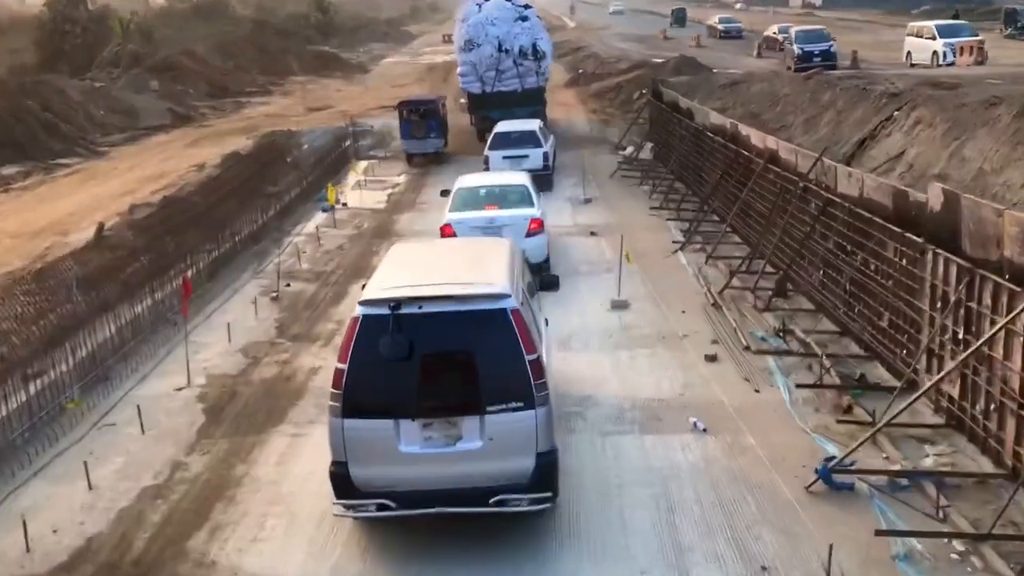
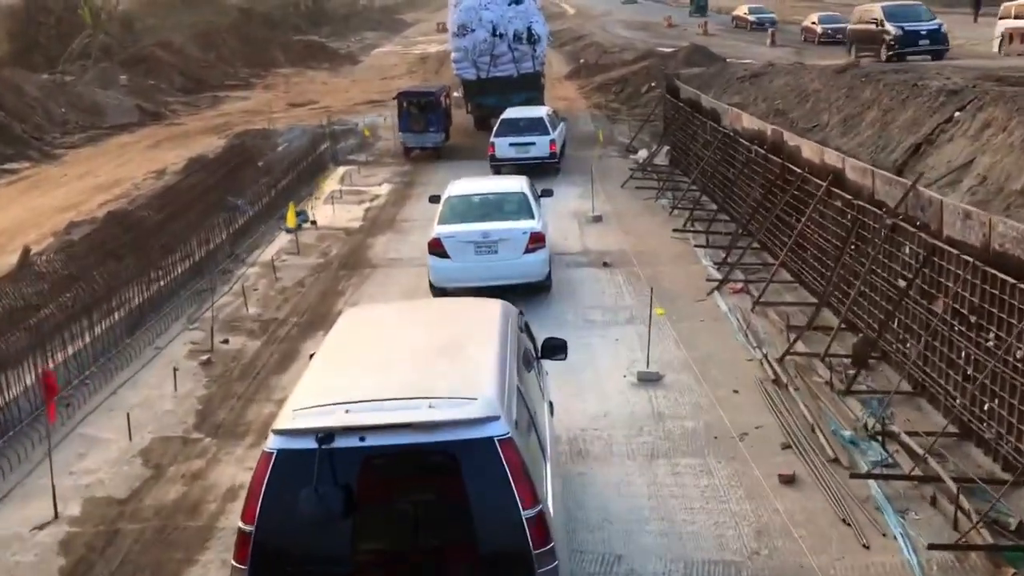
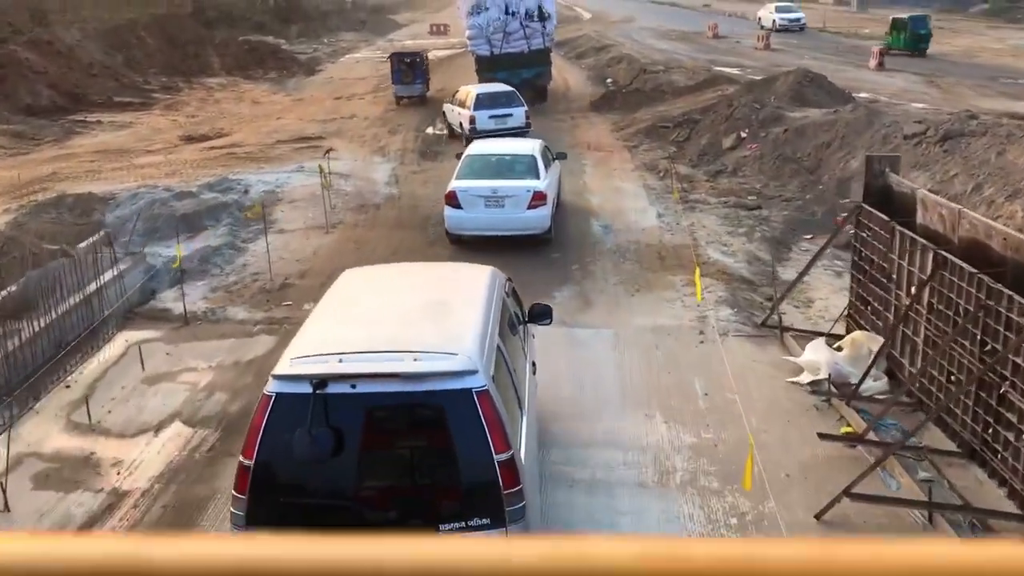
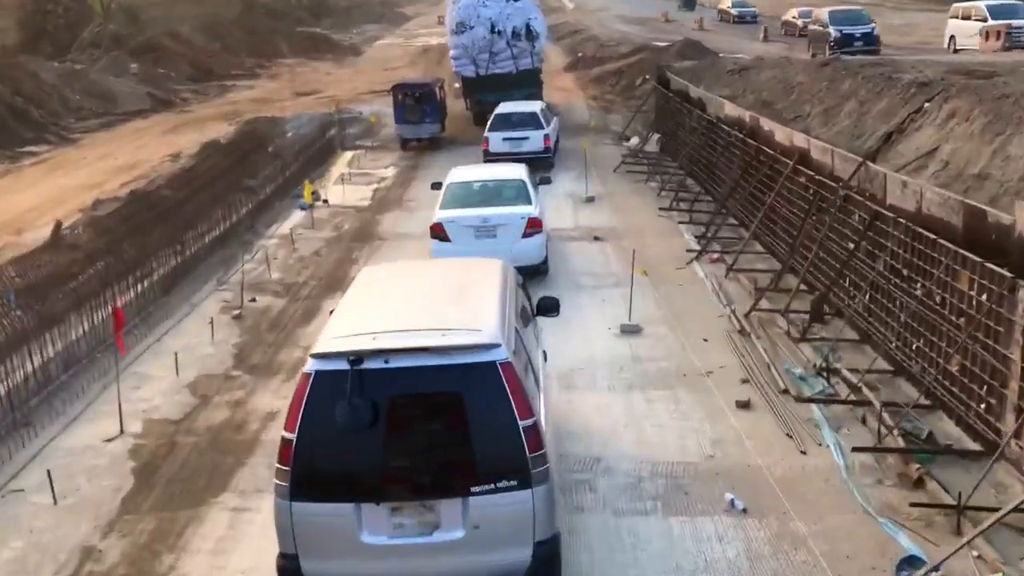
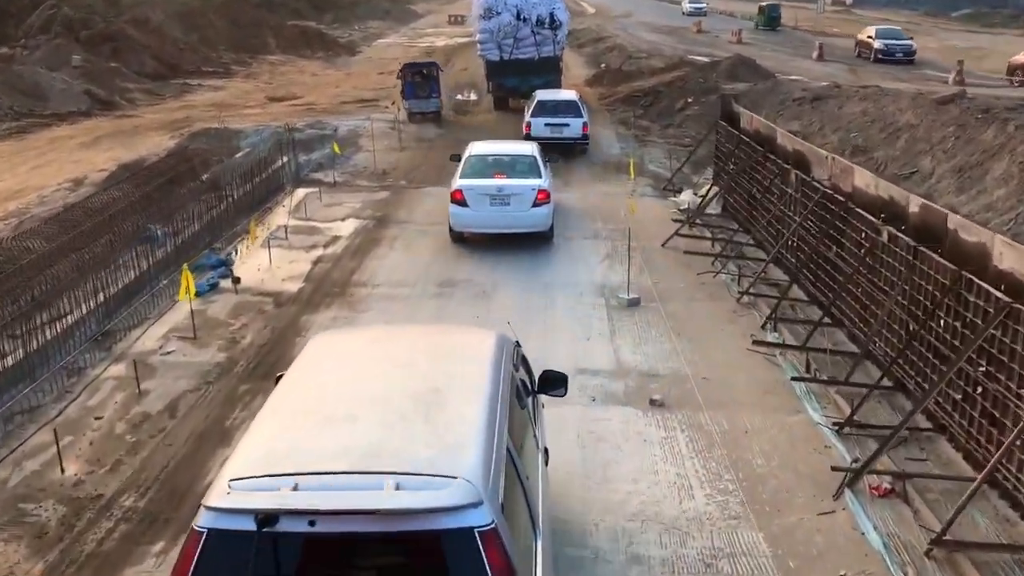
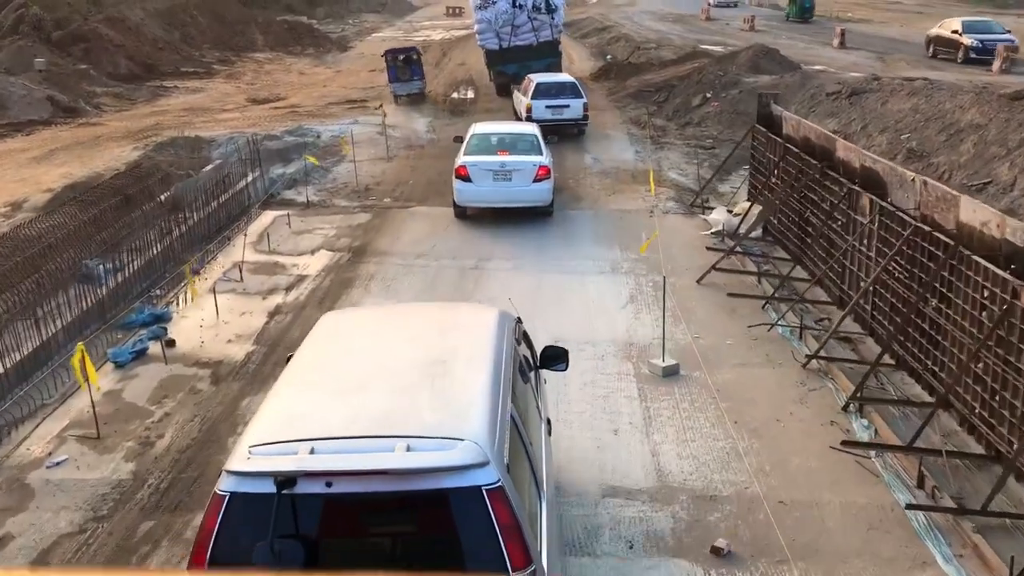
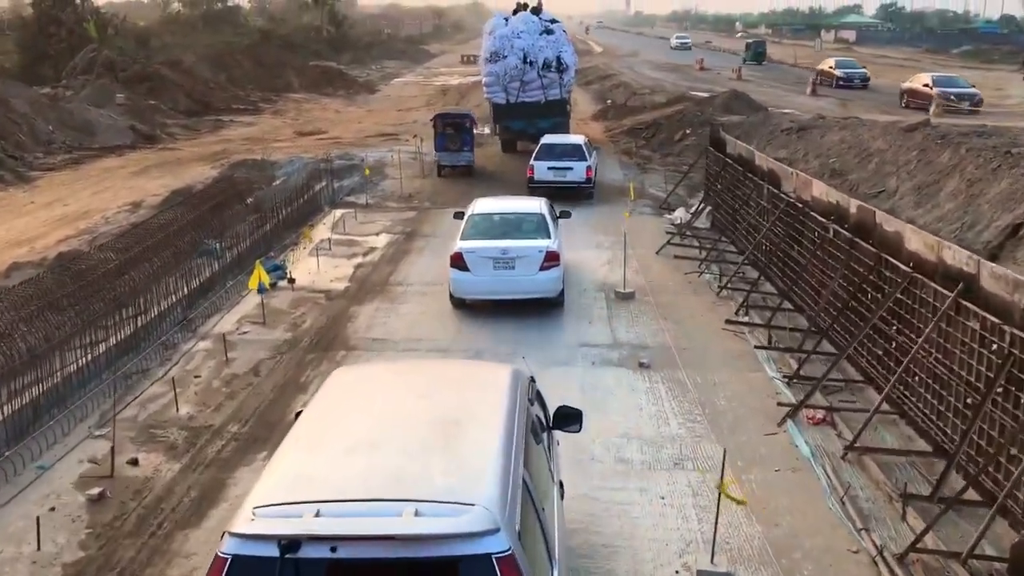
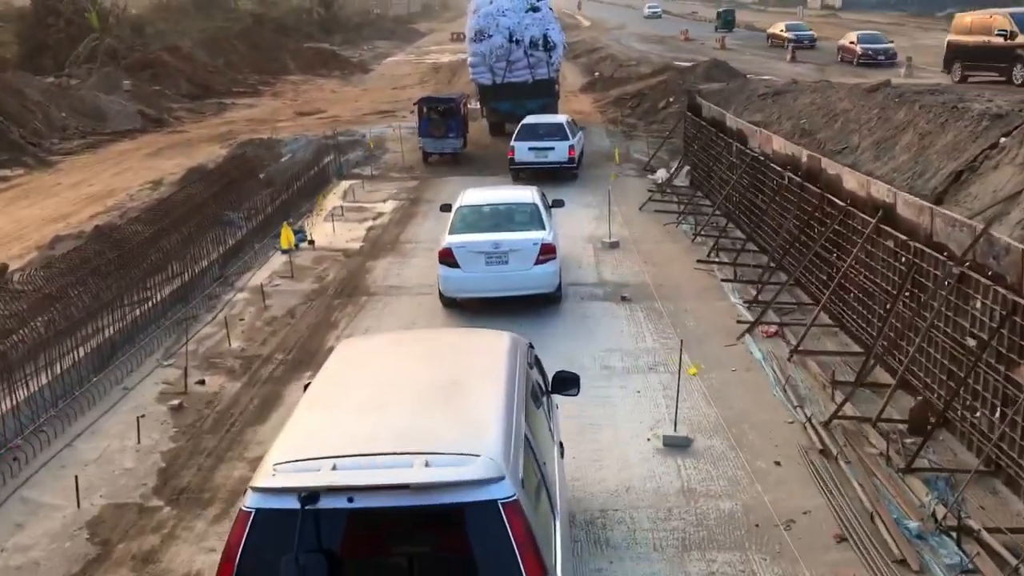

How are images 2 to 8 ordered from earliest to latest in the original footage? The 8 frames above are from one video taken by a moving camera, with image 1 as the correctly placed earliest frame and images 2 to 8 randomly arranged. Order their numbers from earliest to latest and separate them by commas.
4, 2, 8, 7, 5, 6, 3
